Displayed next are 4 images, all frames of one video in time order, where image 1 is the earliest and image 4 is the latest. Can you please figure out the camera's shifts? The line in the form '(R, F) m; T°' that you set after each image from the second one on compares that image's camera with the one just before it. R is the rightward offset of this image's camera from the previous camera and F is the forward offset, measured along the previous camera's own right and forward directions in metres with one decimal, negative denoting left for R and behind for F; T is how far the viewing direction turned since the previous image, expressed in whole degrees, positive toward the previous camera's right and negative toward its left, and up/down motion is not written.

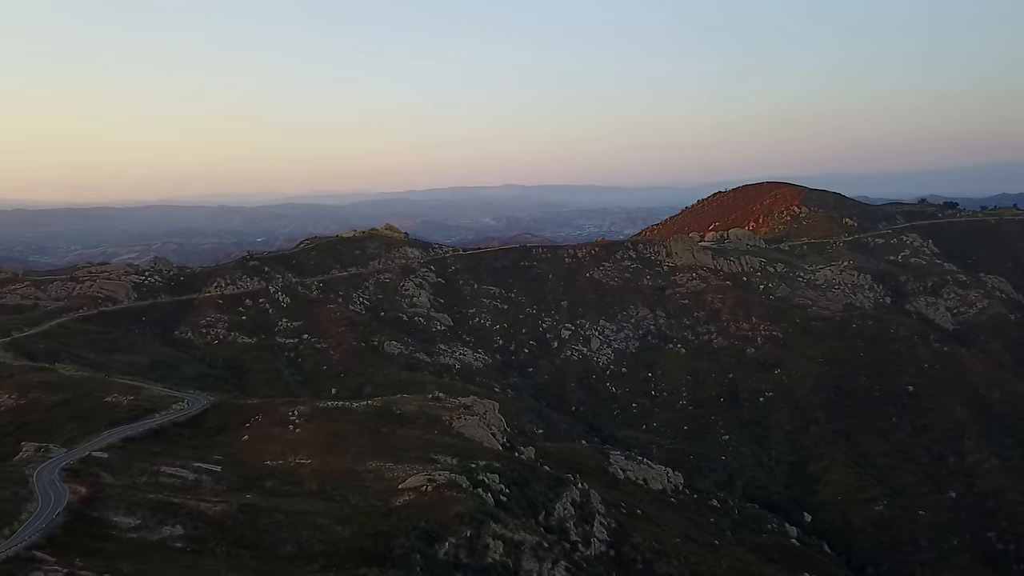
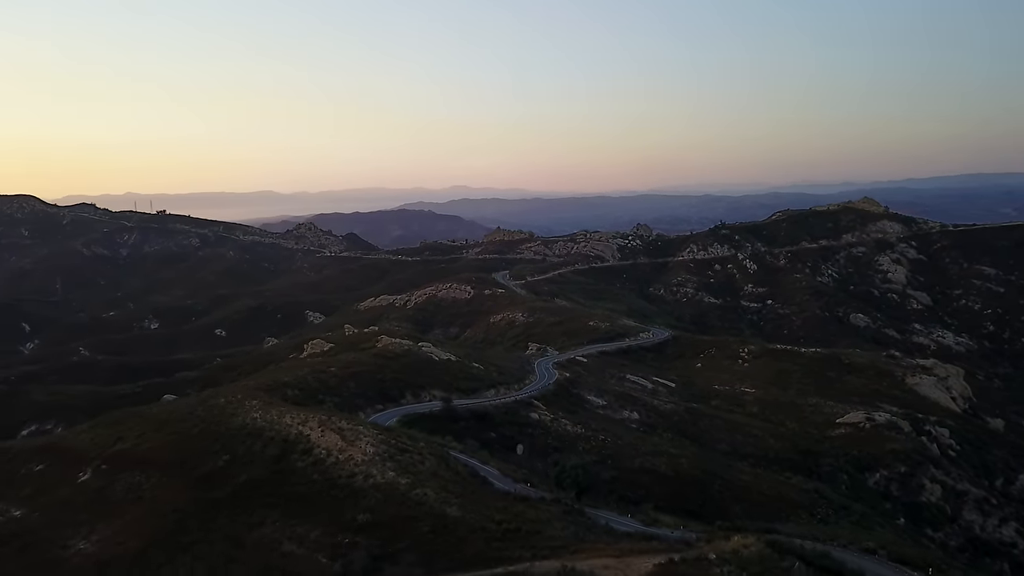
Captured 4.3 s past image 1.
(+3.9, -6.1) m; -32°
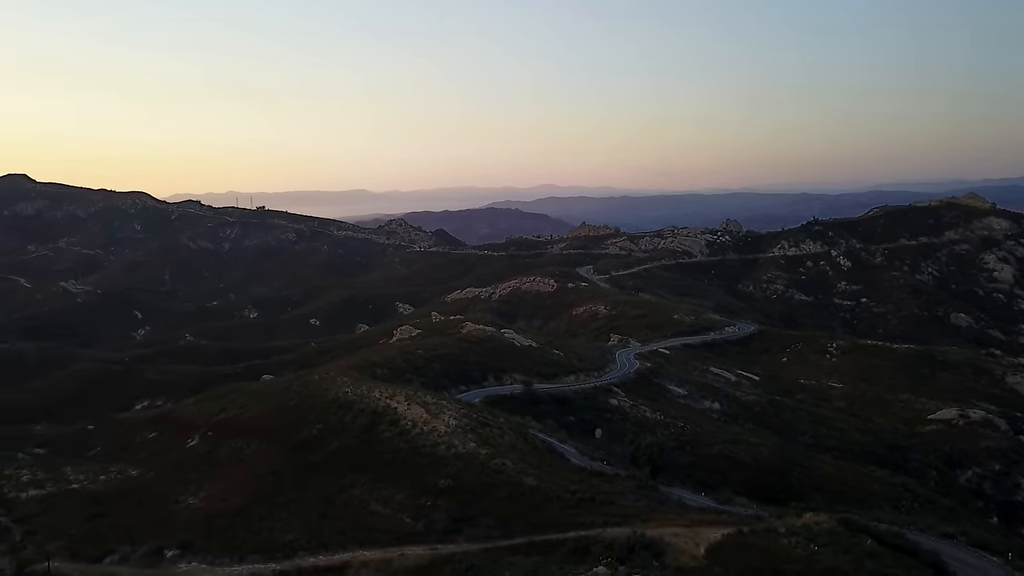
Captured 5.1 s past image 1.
(+0.4, -1.2) m; -6°
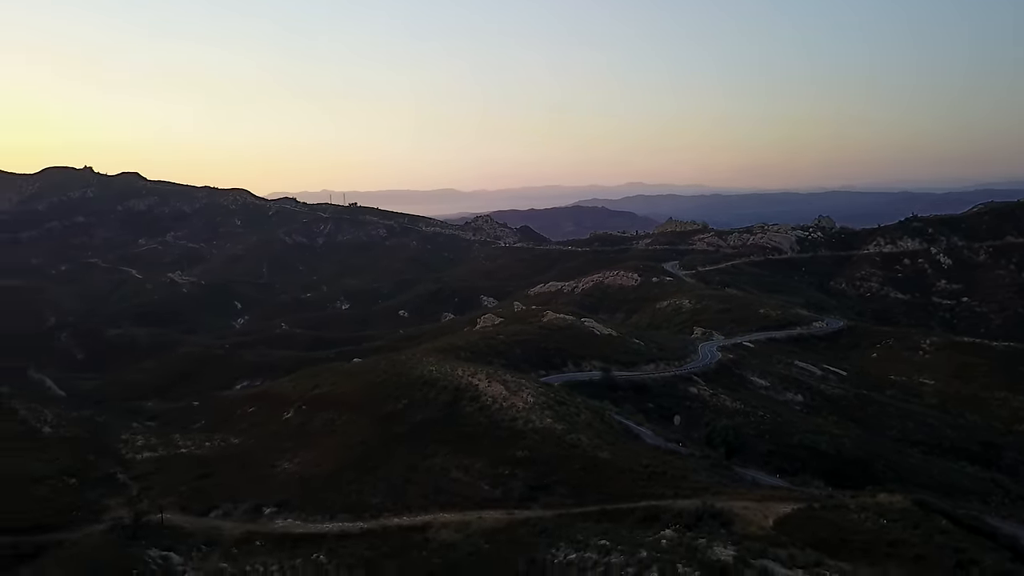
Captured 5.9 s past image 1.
(+0.4, -1.2) m; -6°
